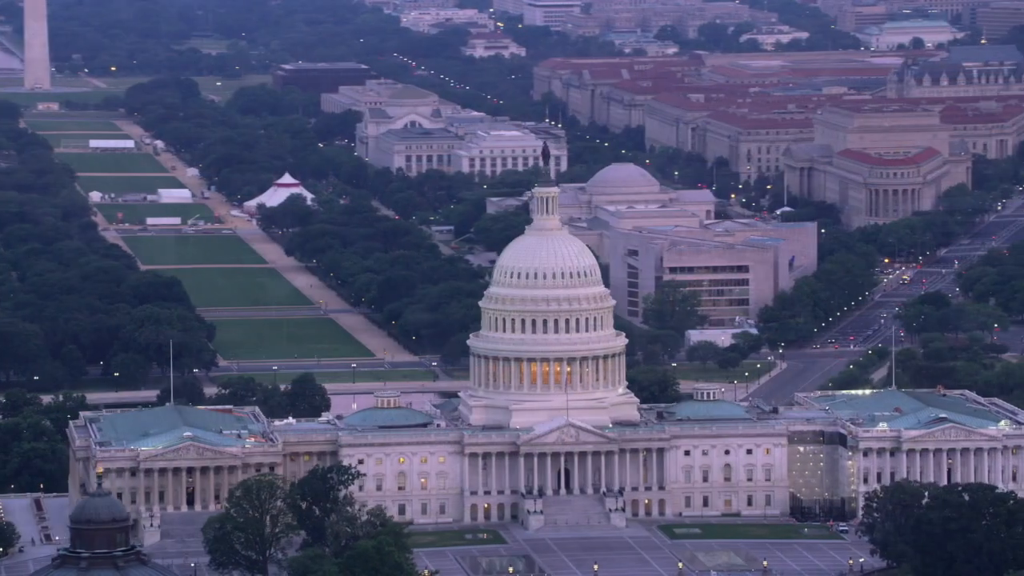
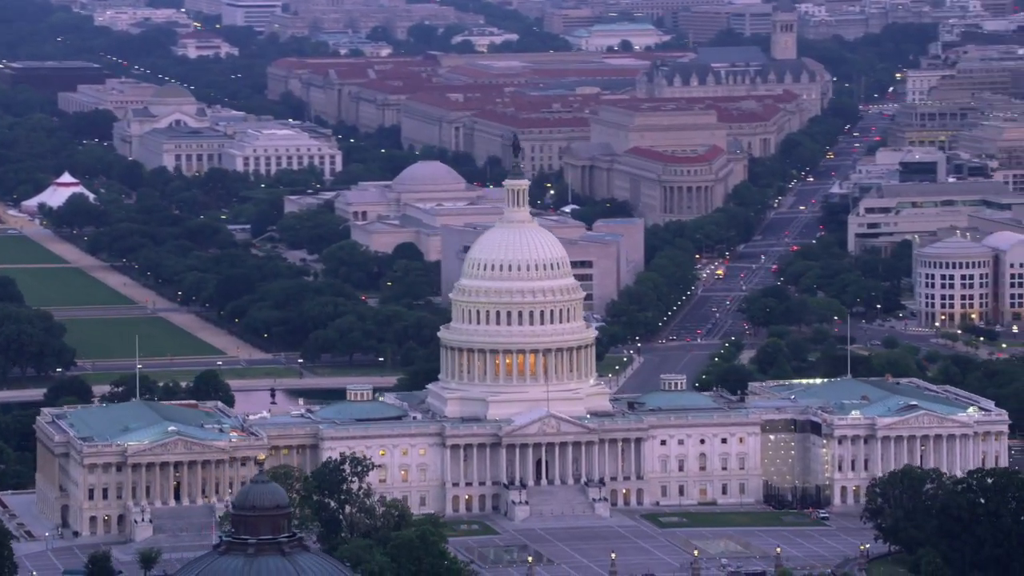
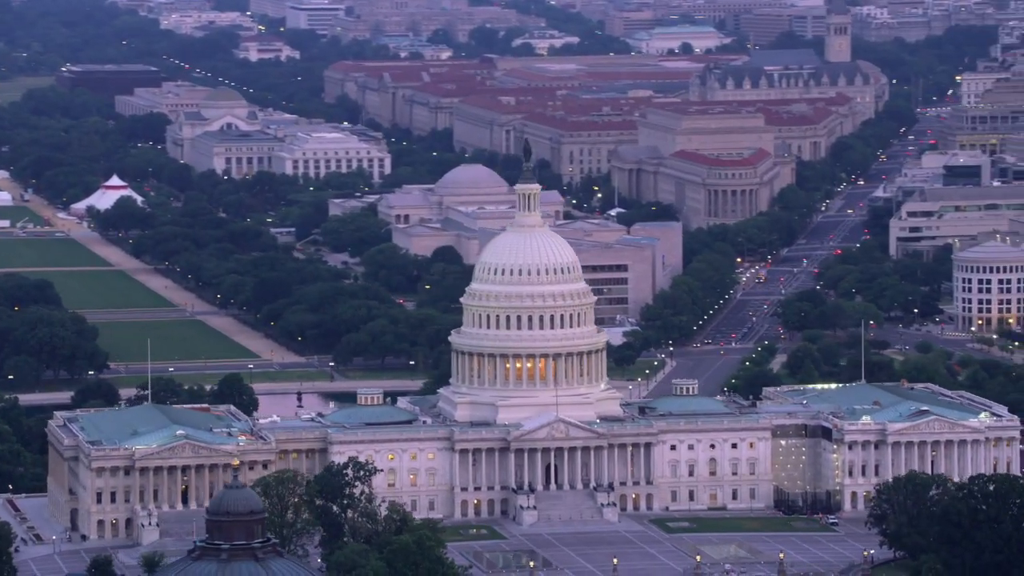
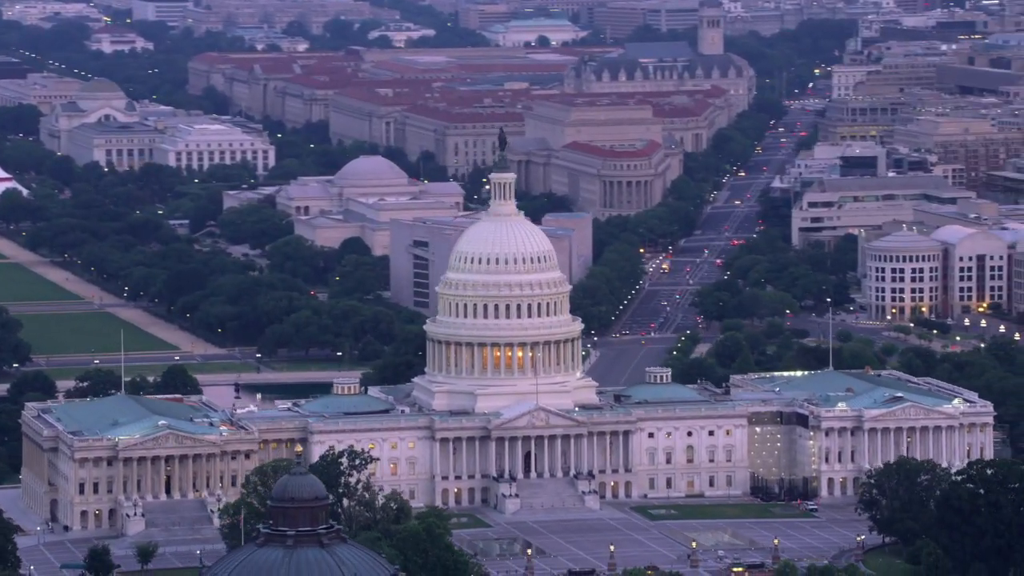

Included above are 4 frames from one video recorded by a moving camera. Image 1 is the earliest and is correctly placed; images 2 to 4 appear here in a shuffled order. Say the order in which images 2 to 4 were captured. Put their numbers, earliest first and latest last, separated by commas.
3, 2, 4
